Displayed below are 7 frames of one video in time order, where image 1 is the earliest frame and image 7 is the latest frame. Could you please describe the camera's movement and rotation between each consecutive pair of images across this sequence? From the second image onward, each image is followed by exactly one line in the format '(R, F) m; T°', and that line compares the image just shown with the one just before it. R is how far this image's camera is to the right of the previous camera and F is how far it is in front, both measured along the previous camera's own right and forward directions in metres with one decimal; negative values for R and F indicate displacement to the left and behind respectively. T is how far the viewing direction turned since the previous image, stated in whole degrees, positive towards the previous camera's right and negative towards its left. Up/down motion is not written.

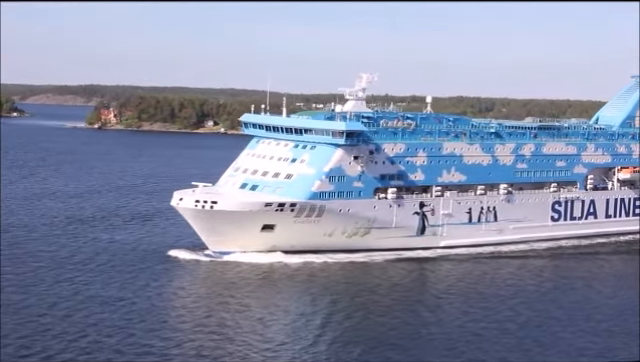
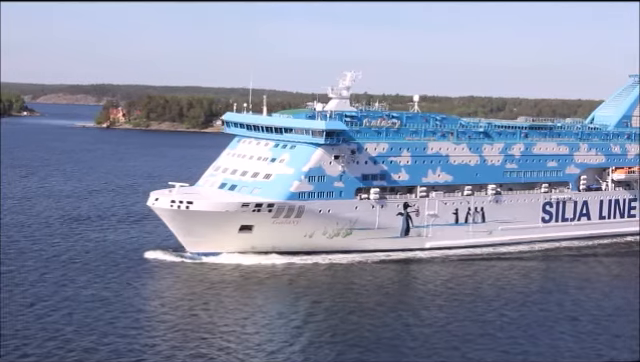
(+0.8, +0.3) m; -1°
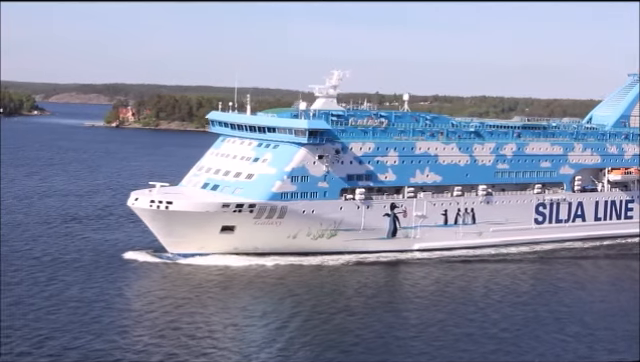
(+0.6, +0.4) m; -1°
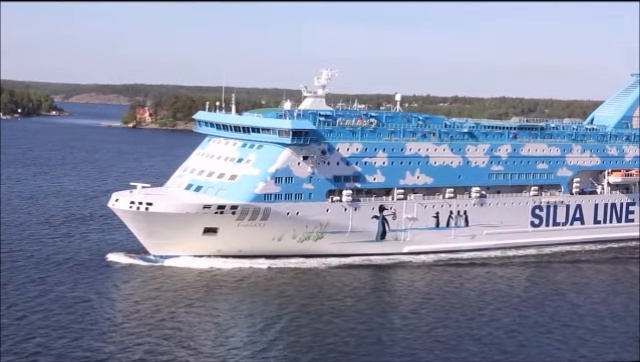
(+0.7, +0.4) m; -1°
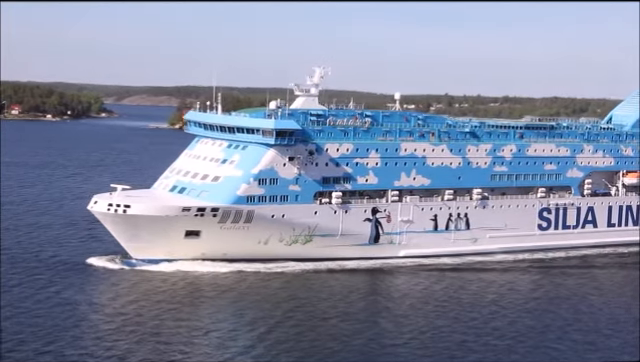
(+1.2, +0.7) m; -3°
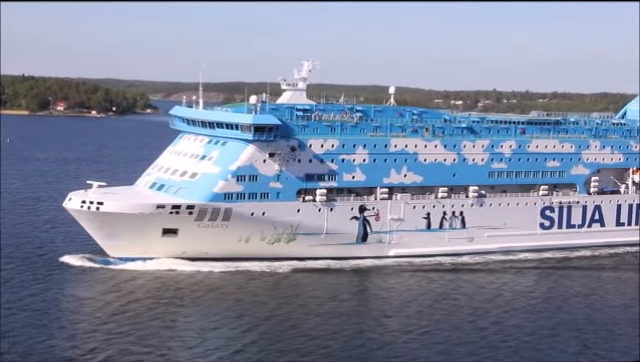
(+1.2, +0.7) m; -2°
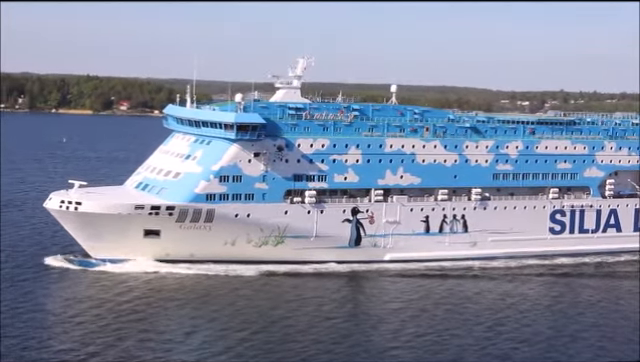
(+1.3, +0.7) m; -3°
